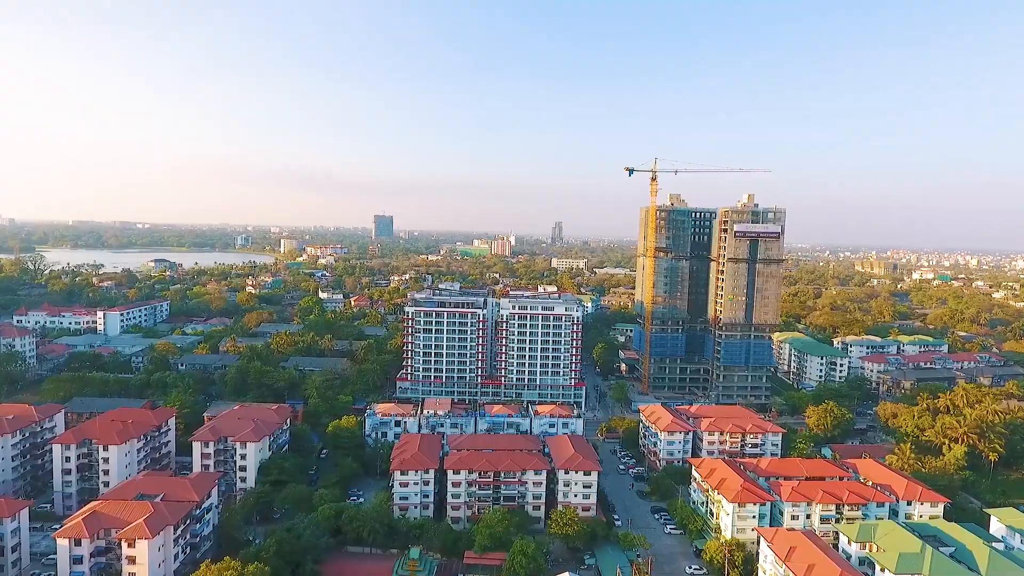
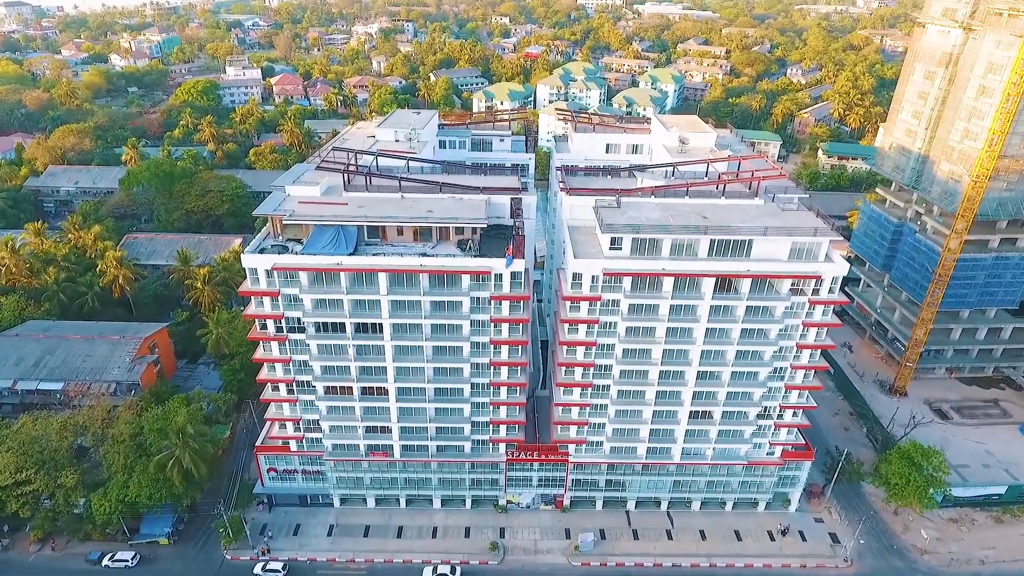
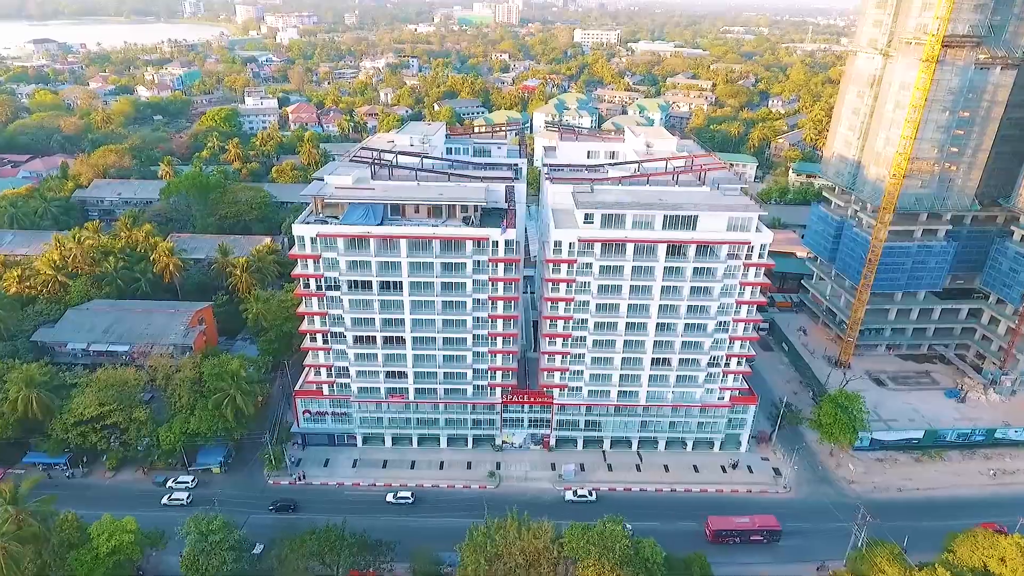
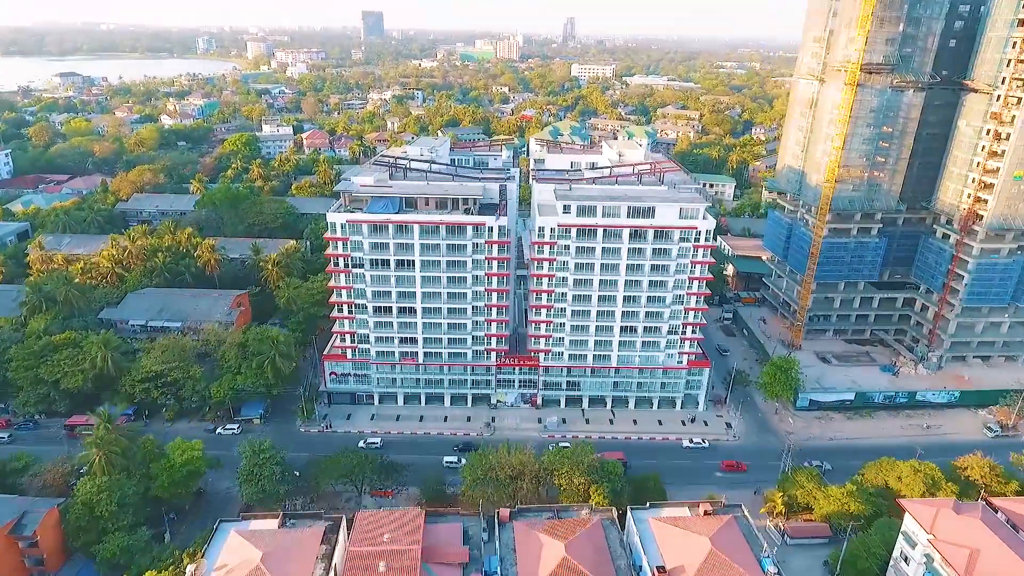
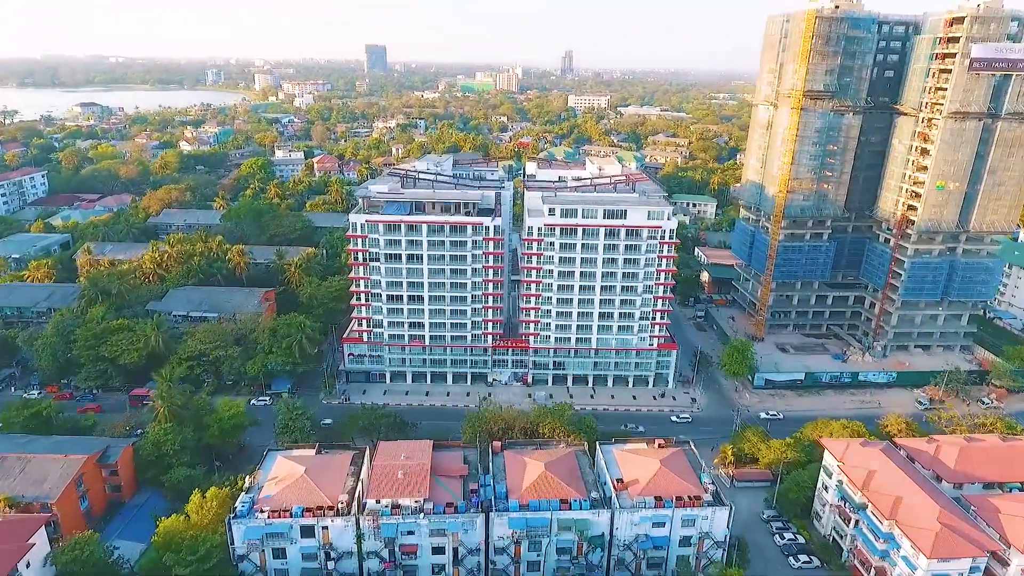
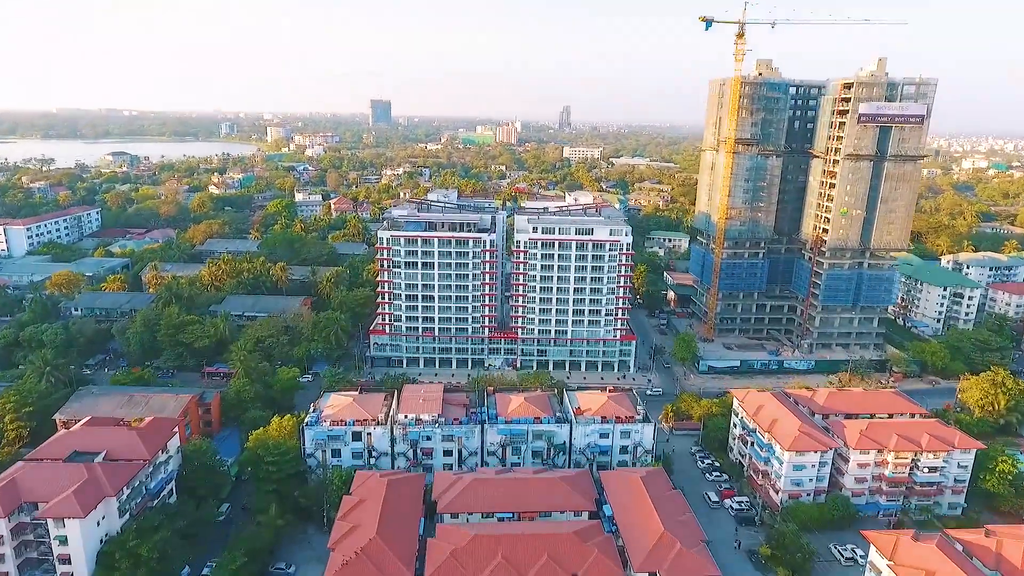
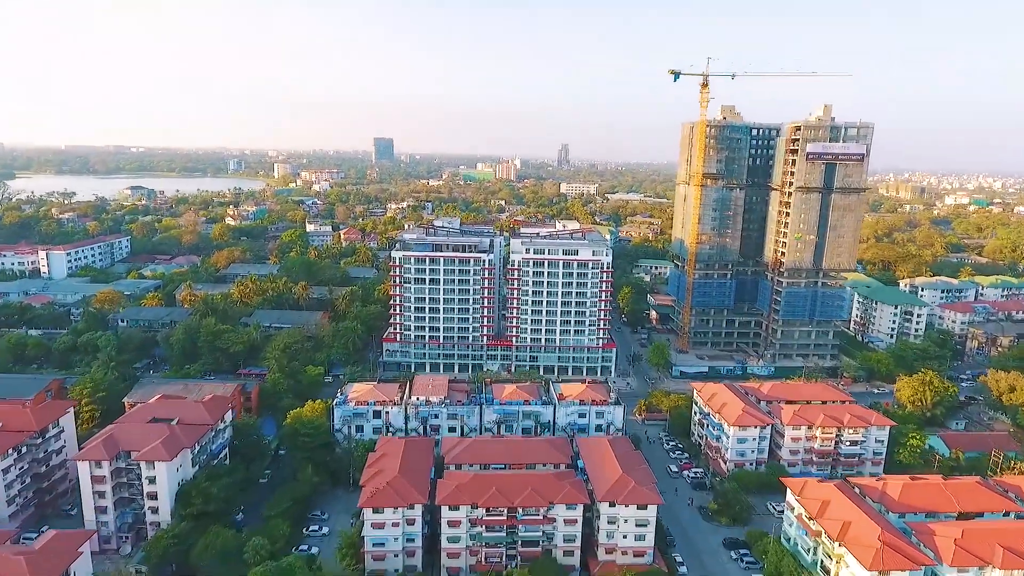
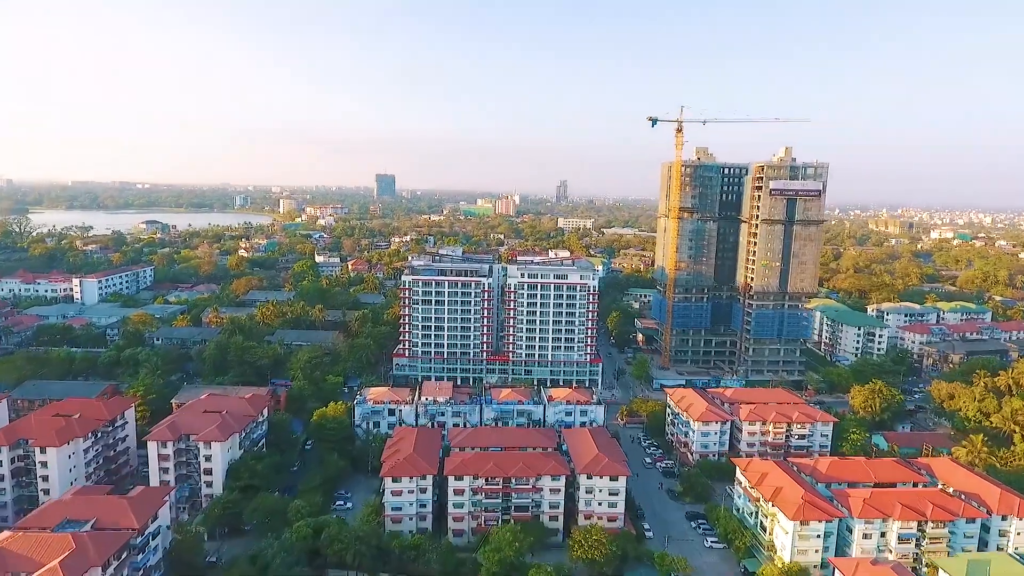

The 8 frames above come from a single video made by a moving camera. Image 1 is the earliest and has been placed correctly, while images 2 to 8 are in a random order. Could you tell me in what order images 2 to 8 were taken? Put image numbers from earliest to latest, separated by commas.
8, 7, 6, 5, 4, 3, 2
